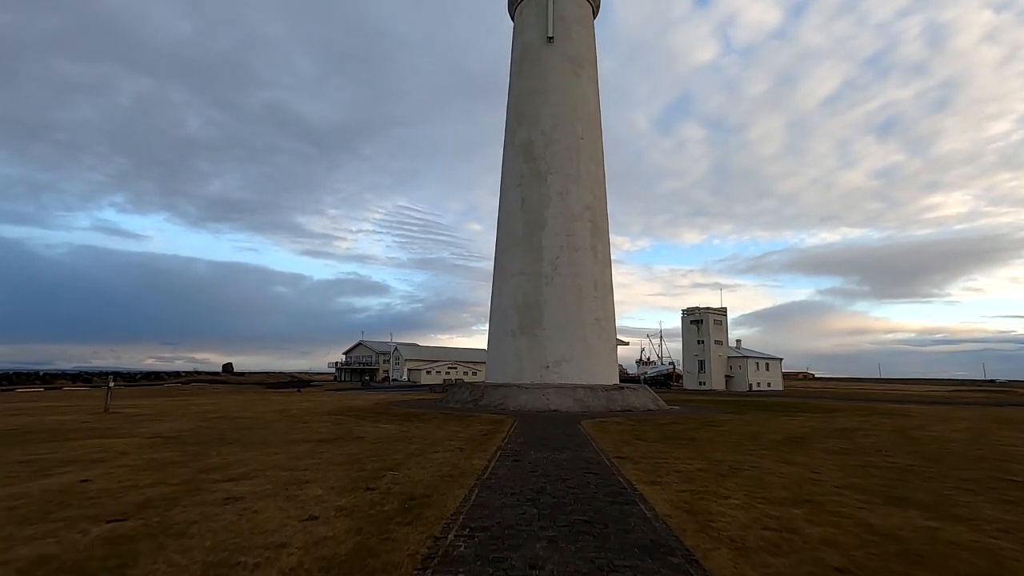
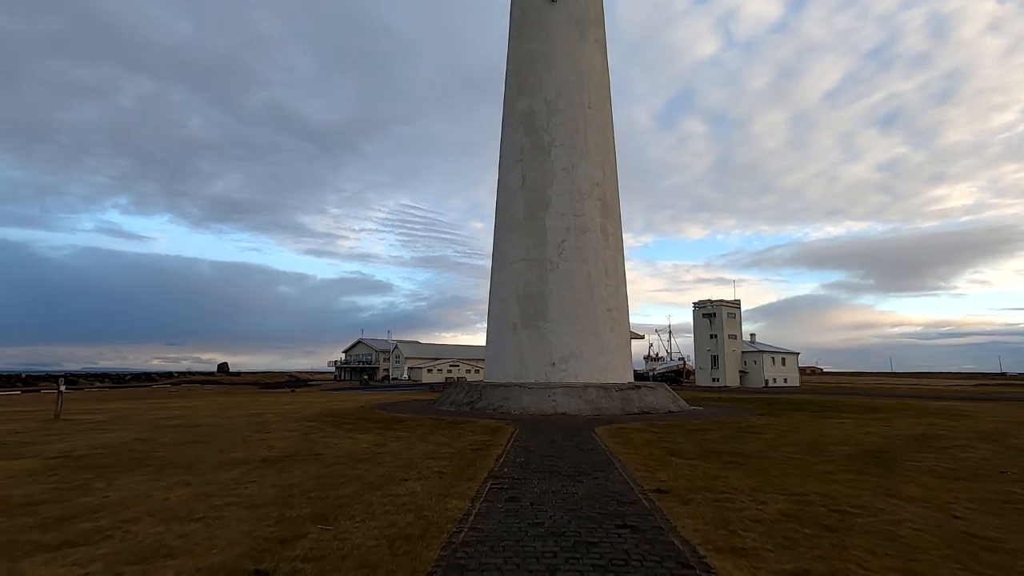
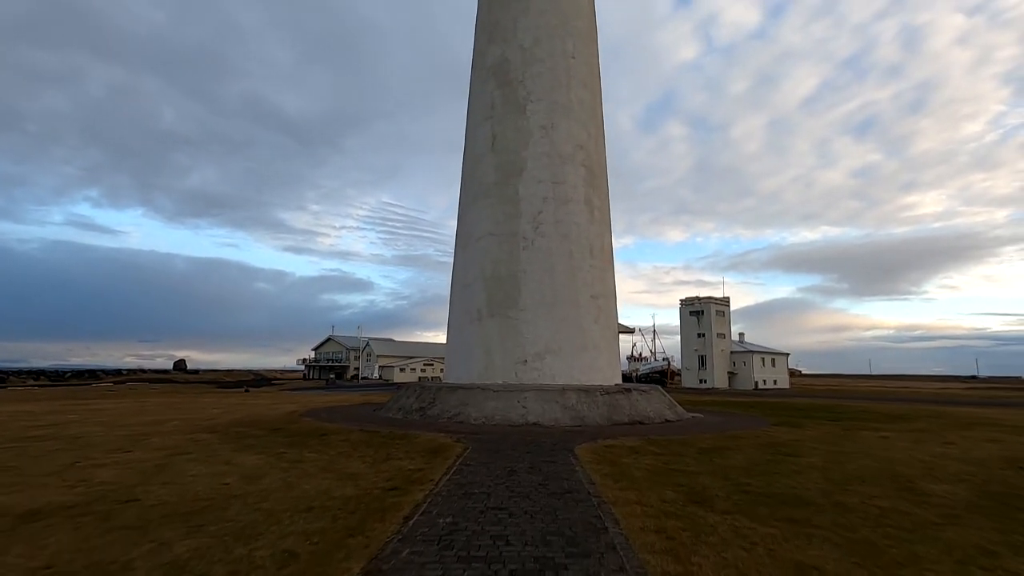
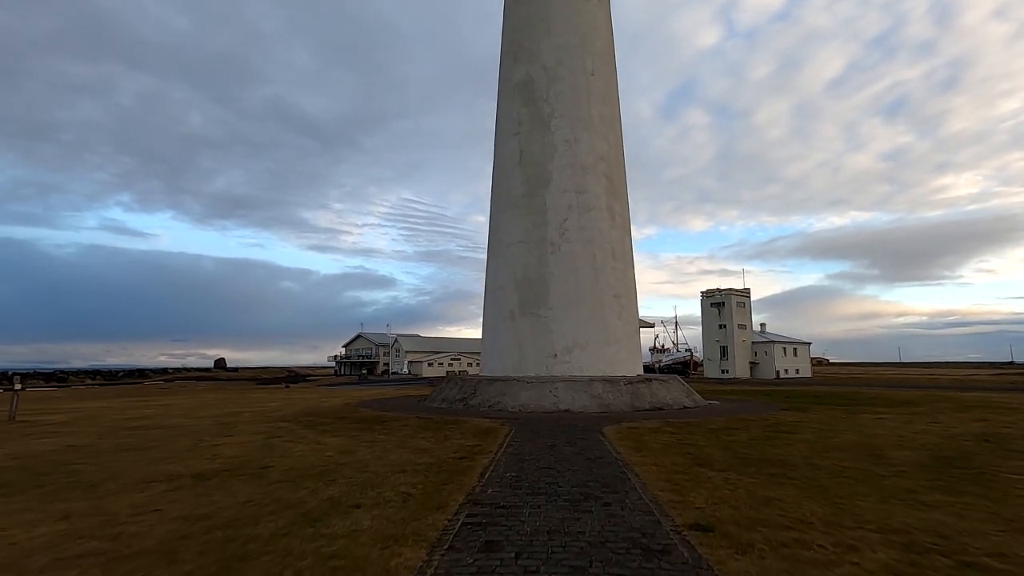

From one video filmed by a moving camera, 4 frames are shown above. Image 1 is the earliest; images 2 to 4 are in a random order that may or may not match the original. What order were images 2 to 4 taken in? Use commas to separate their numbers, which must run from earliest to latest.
2, 4, 3
